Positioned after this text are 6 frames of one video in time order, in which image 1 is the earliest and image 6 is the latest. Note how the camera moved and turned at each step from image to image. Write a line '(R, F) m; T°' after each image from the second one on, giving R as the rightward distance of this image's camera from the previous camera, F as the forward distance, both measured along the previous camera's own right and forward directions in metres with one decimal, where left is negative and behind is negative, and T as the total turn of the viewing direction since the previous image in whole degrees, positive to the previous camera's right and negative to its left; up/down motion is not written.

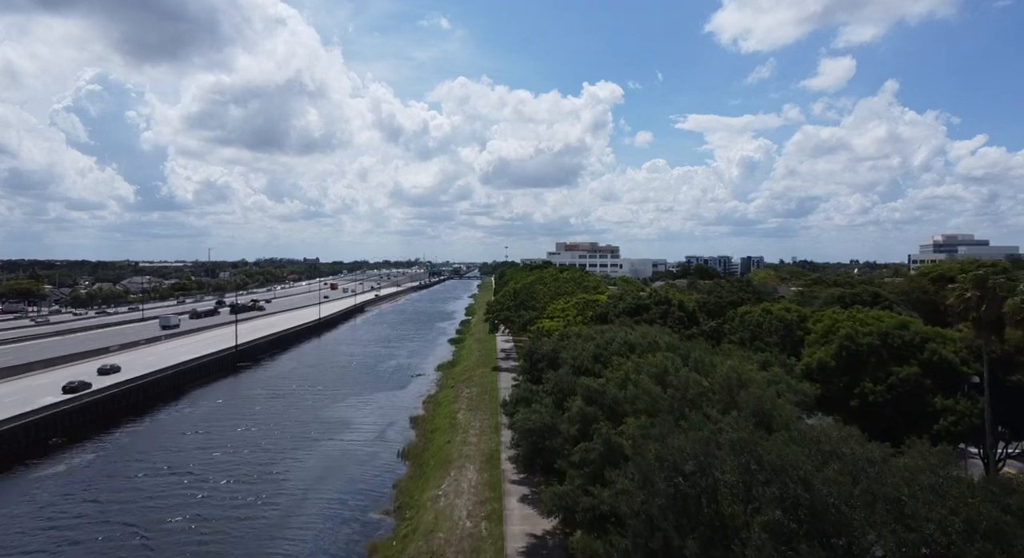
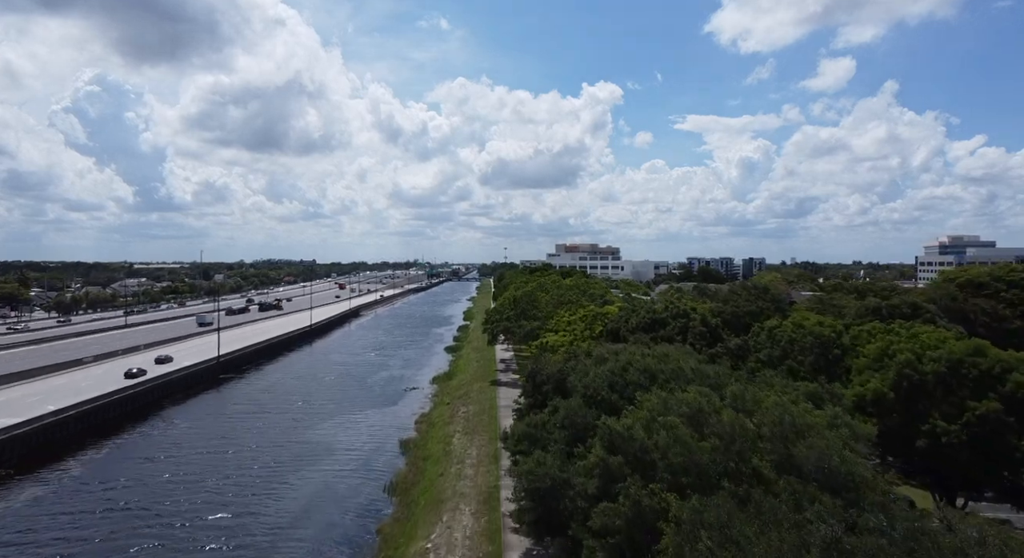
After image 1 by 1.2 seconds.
(-0.1, +2.4) m; 0°
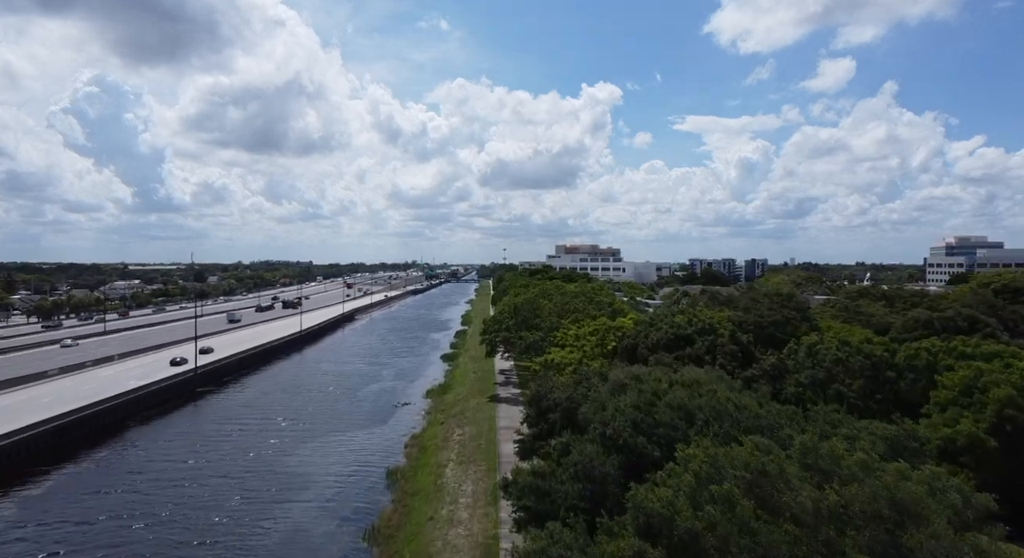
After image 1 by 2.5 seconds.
(0.0, +2.7) m; 0°
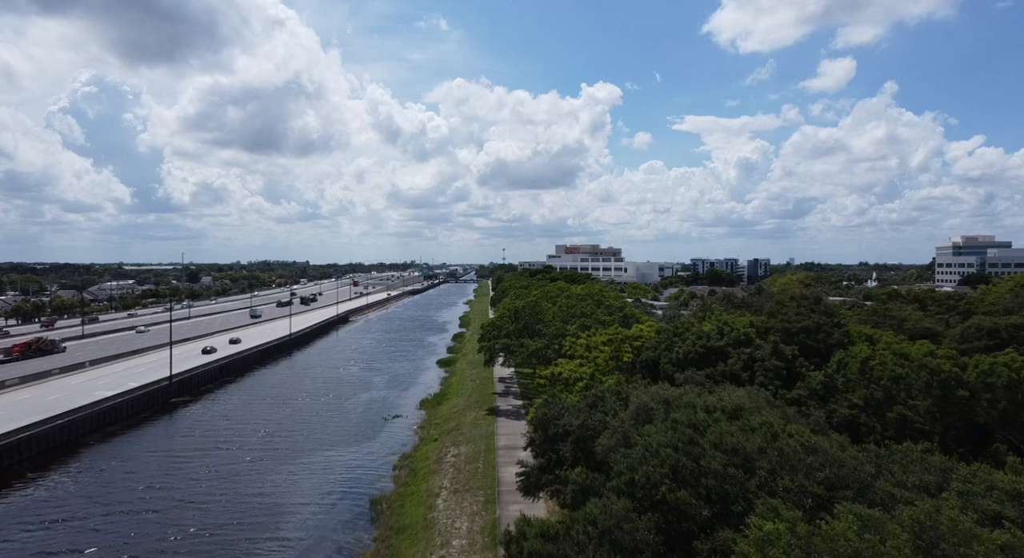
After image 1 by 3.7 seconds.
(-0.1, +2.6) m; 0°
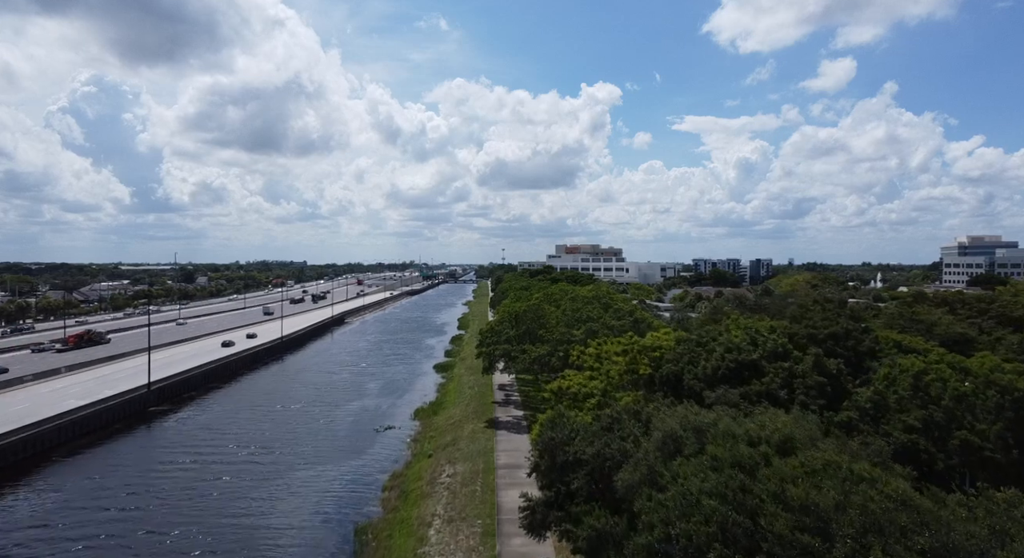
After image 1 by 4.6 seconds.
(-0.1, +2.0) m; 0°
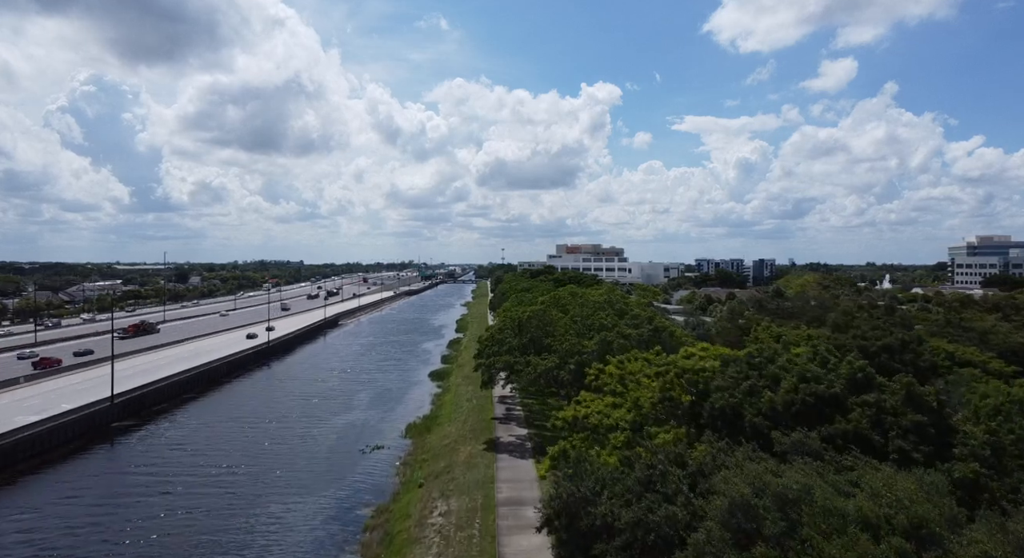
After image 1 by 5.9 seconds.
(-0.1, +3.0) m; 0°
